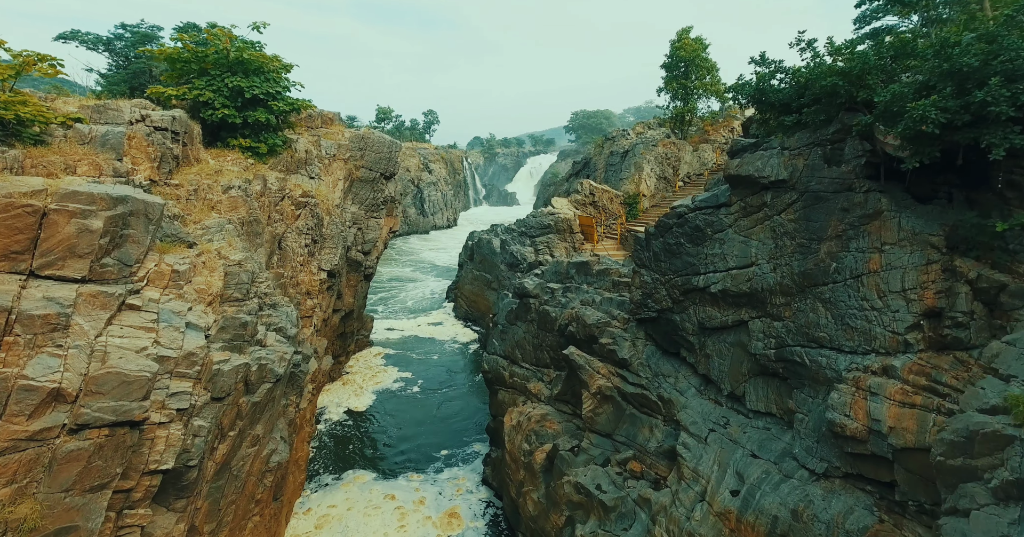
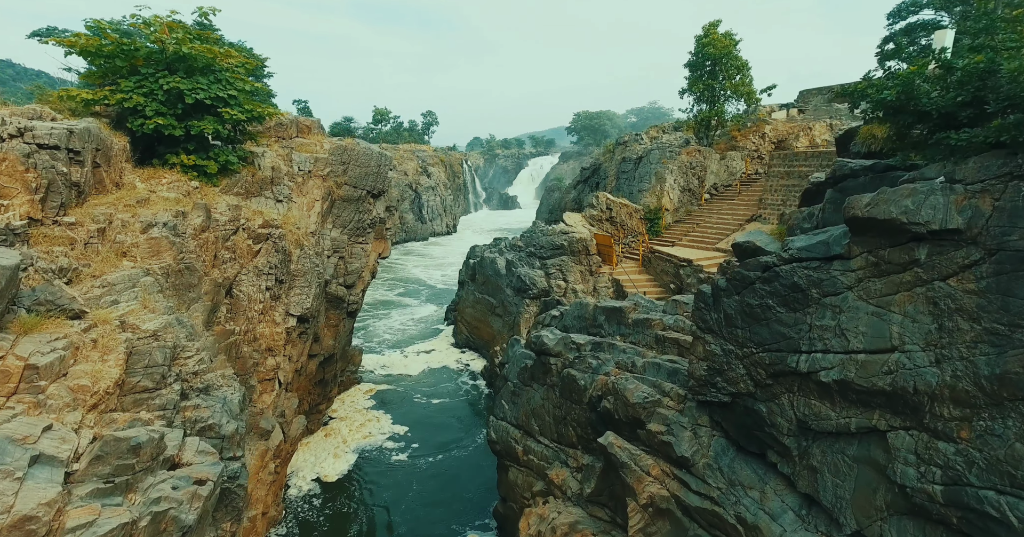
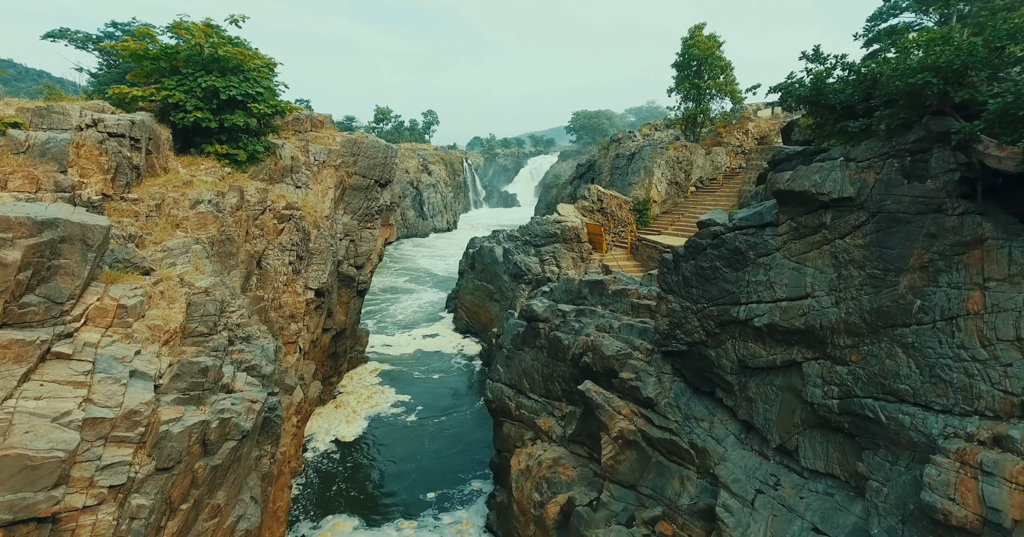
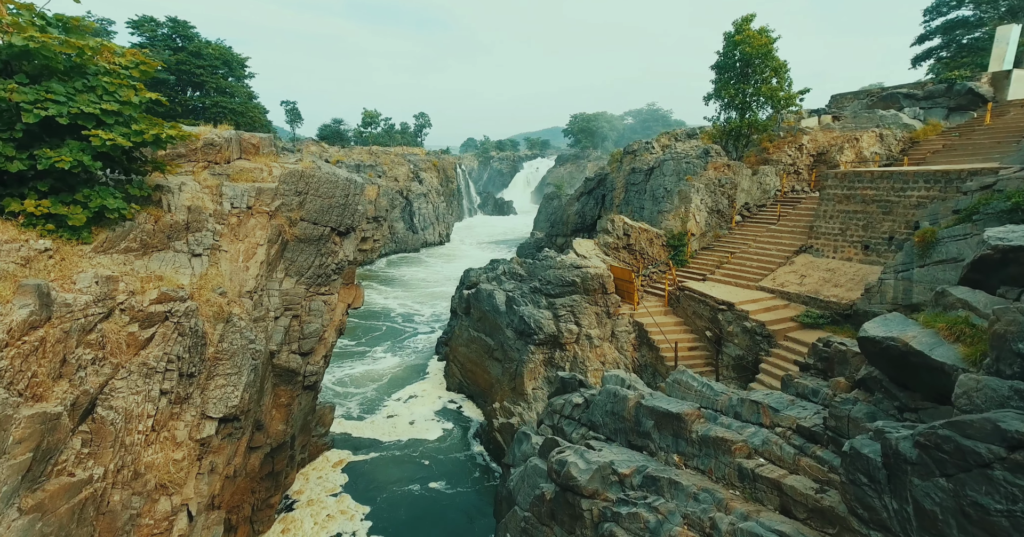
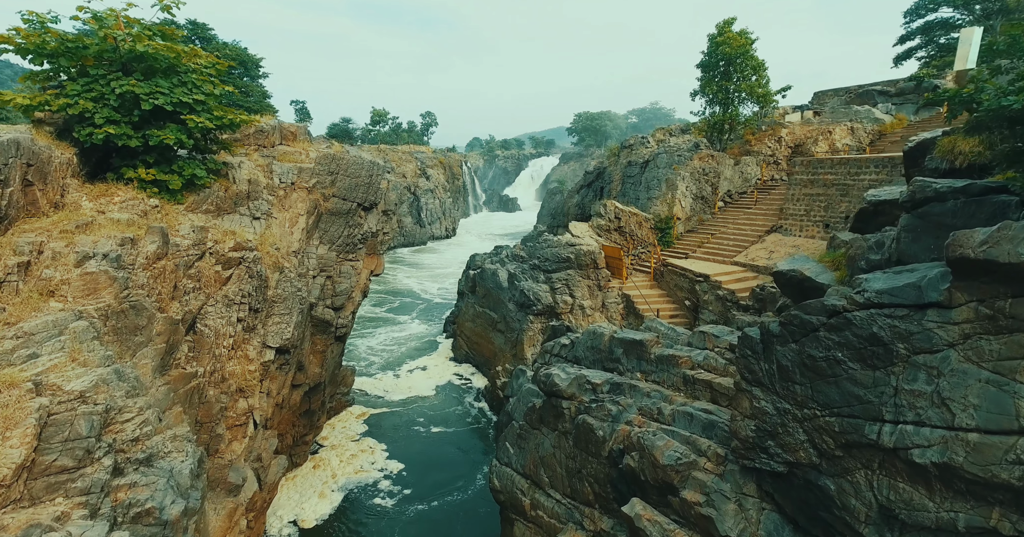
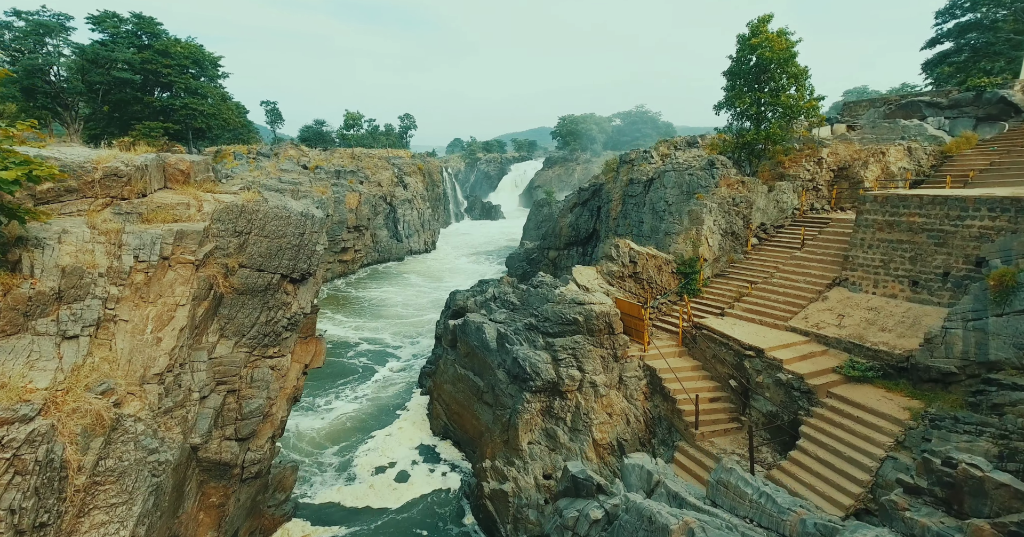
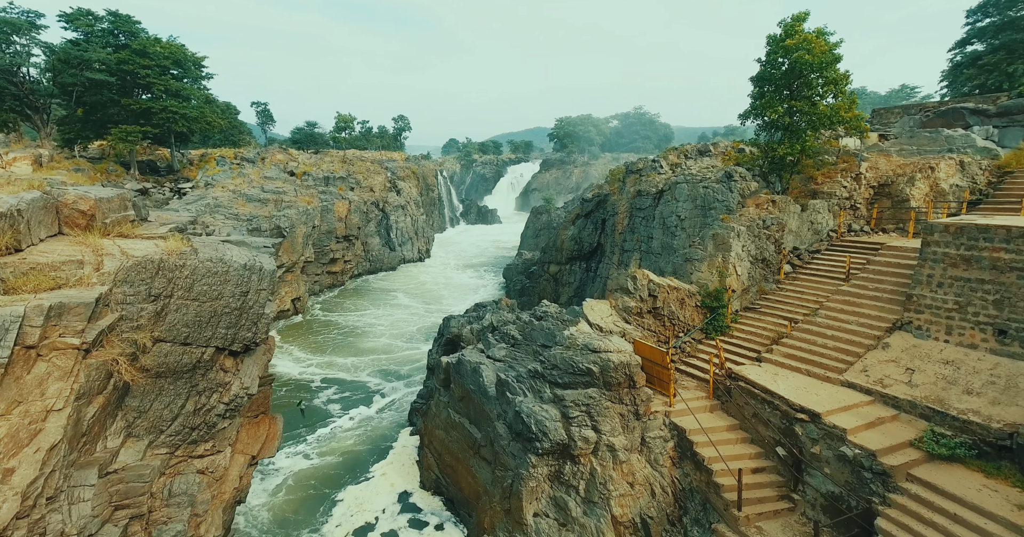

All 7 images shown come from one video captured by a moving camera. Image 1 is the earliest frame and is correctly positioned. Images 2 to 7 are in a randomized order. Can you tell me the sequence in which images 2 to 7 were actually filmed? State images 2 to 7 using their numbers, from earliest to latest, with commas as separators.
3, 2, 5, 4, 6, 7
